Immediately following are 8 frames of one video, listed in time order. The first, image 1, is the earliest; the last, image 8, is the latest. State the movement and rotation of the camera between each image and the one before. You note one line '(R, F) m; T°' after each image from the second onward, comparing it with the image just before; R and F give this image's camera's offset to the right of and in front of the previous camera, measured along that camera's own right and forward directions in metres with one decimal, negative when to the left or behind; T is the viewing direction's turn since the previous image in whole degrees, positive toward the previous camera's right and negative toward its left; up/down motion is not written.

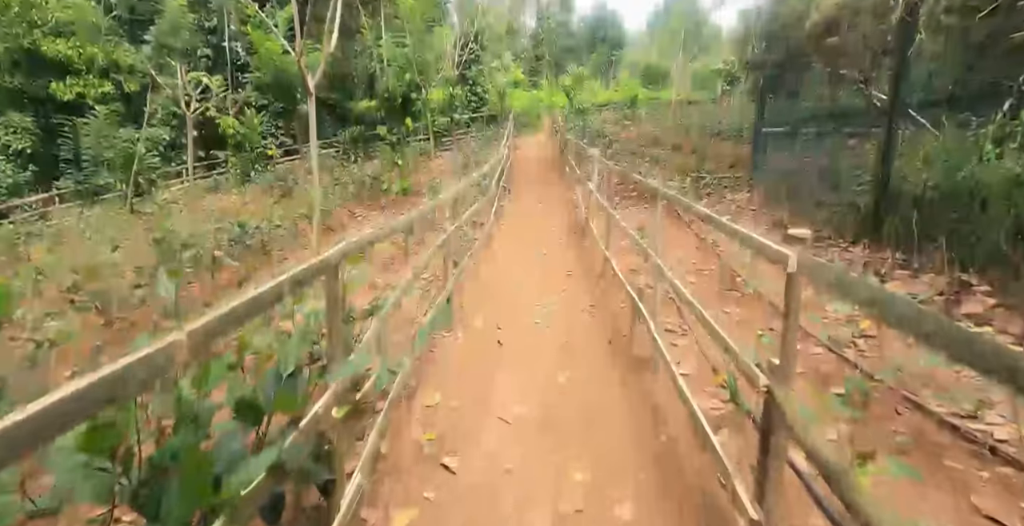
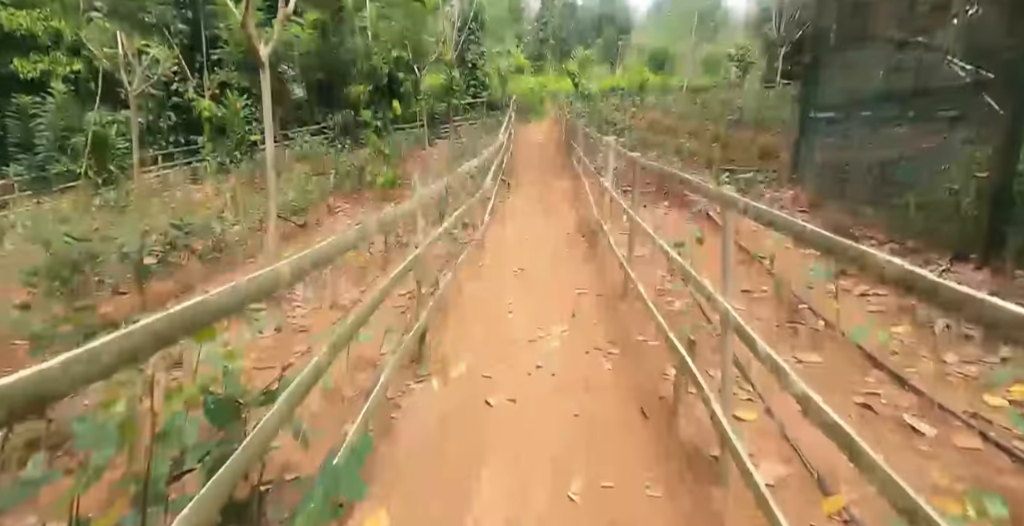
(0.0, +1.3) m; 0°
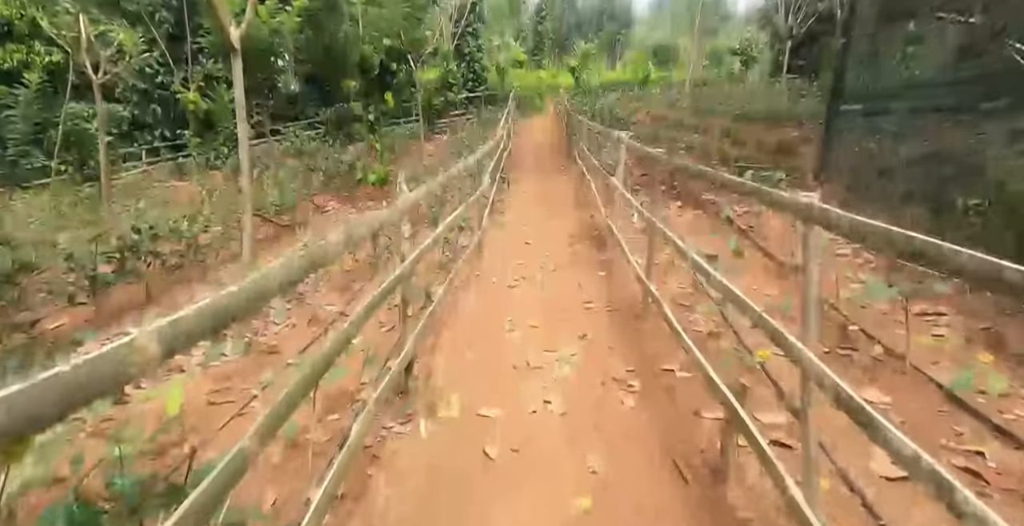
(0.0, +0.6) m; 0°
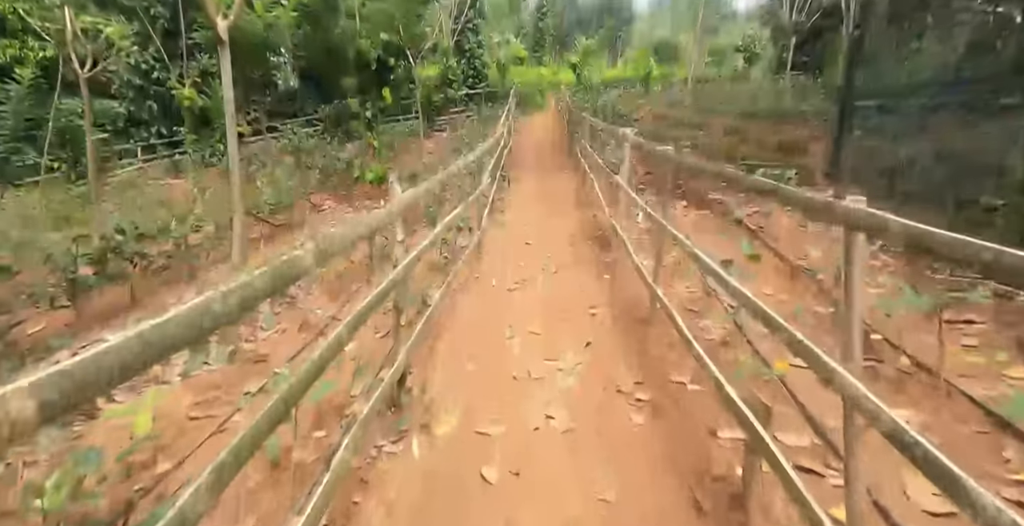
(0.0, +0.2) m; 0°
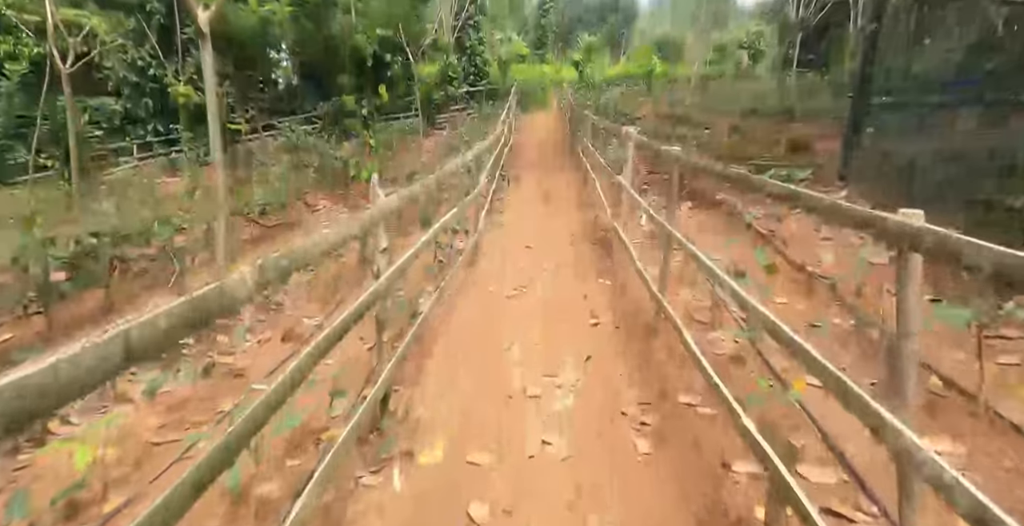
(0.0, +0.3) m; 0°
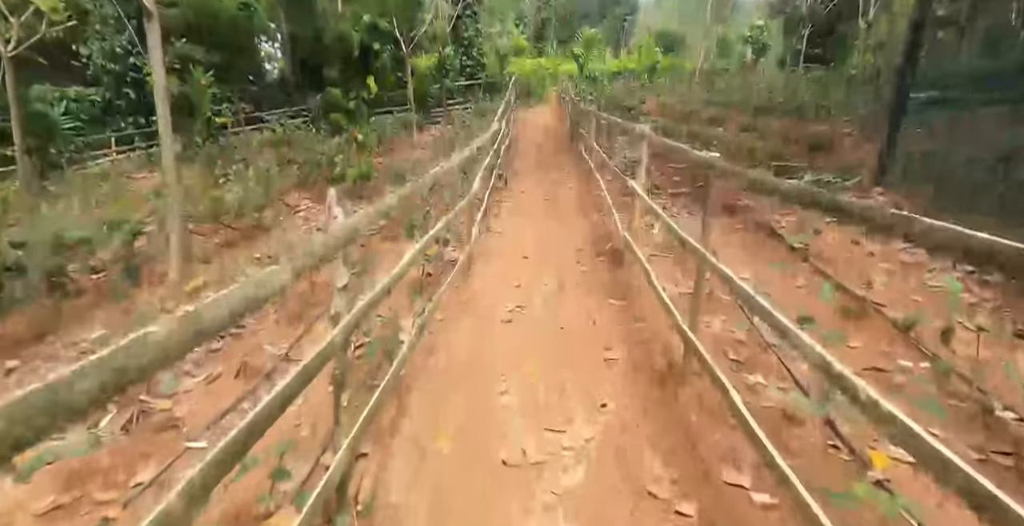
(0.0, +0.7) m; 0°
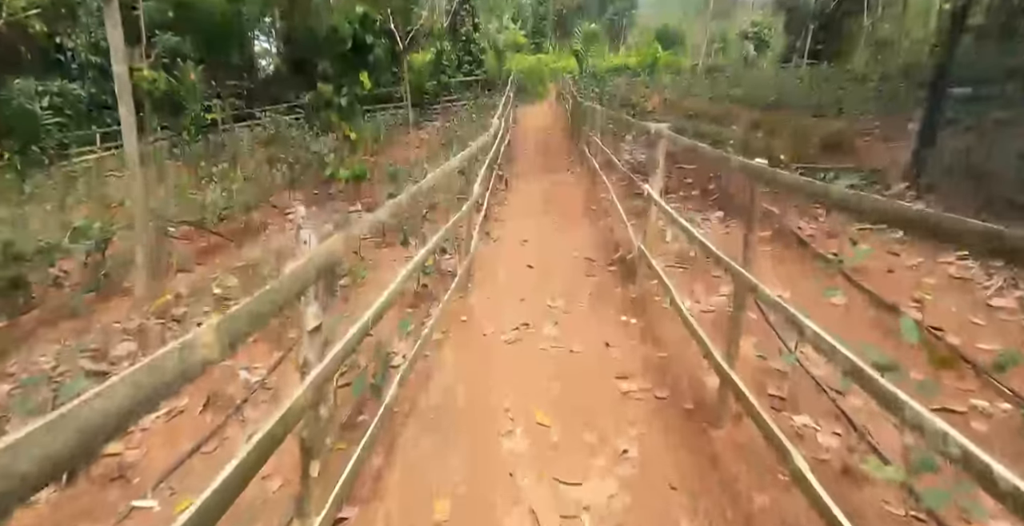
(-0.1, +0.4) m; 0°
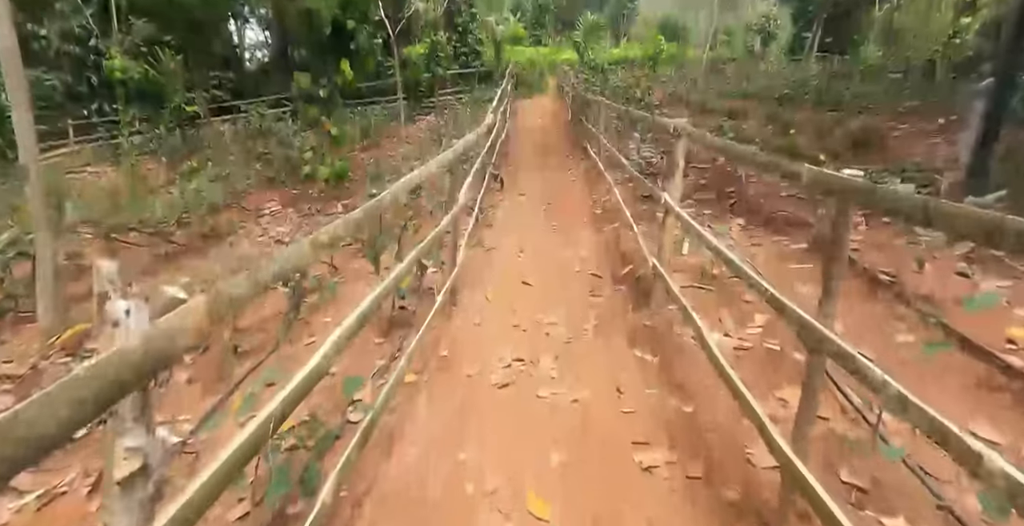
(0.0, +0.8) m; 0°
